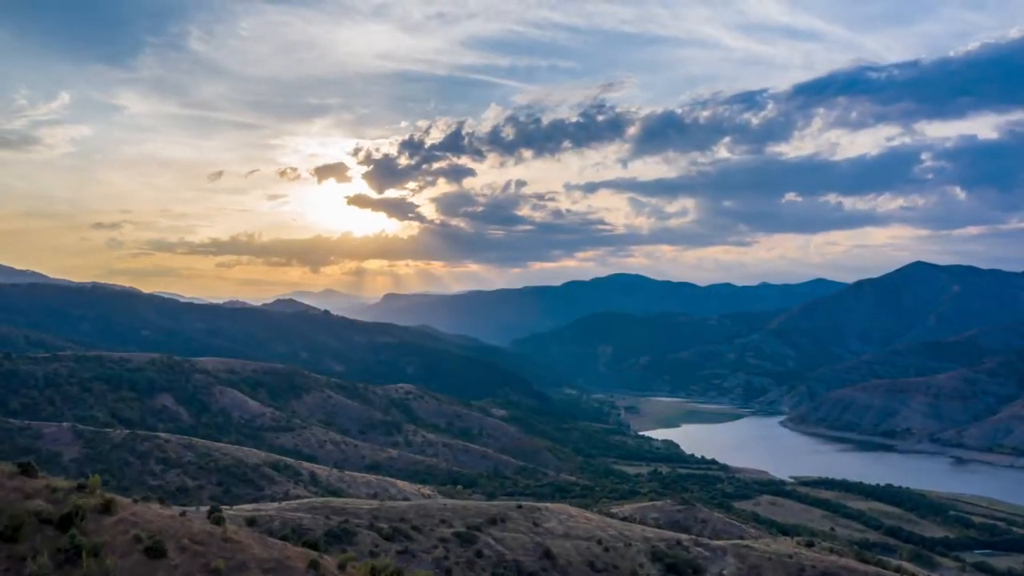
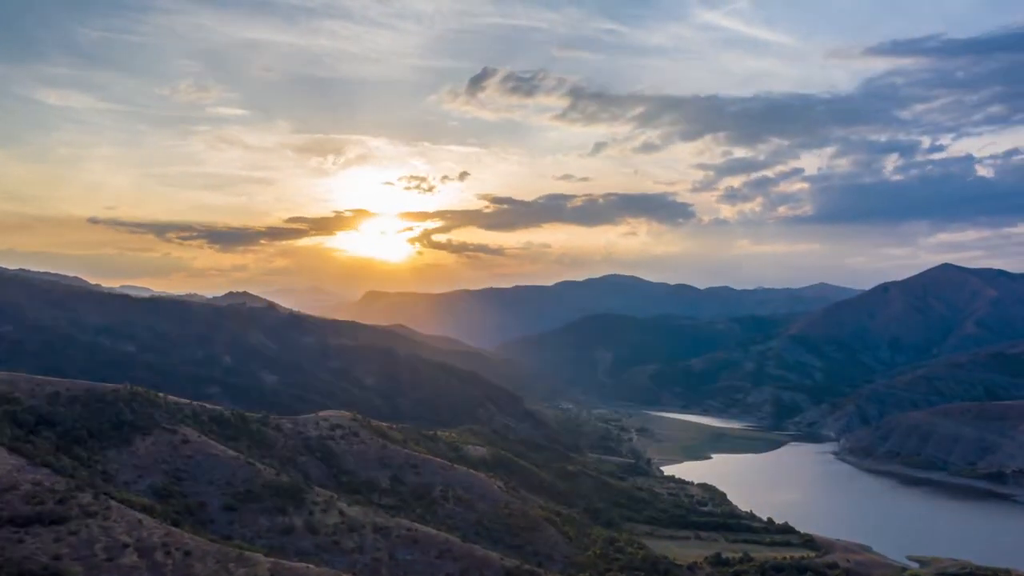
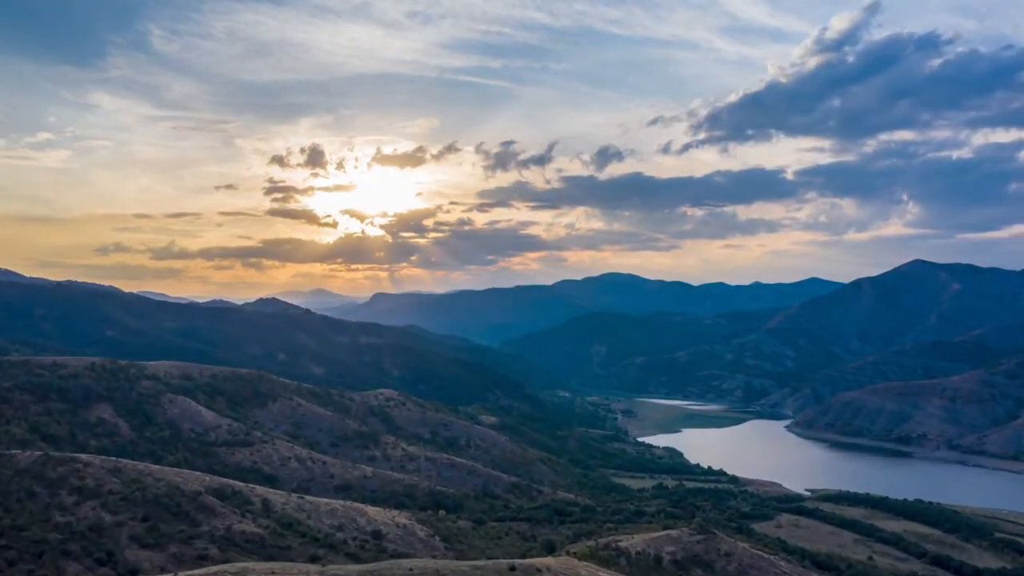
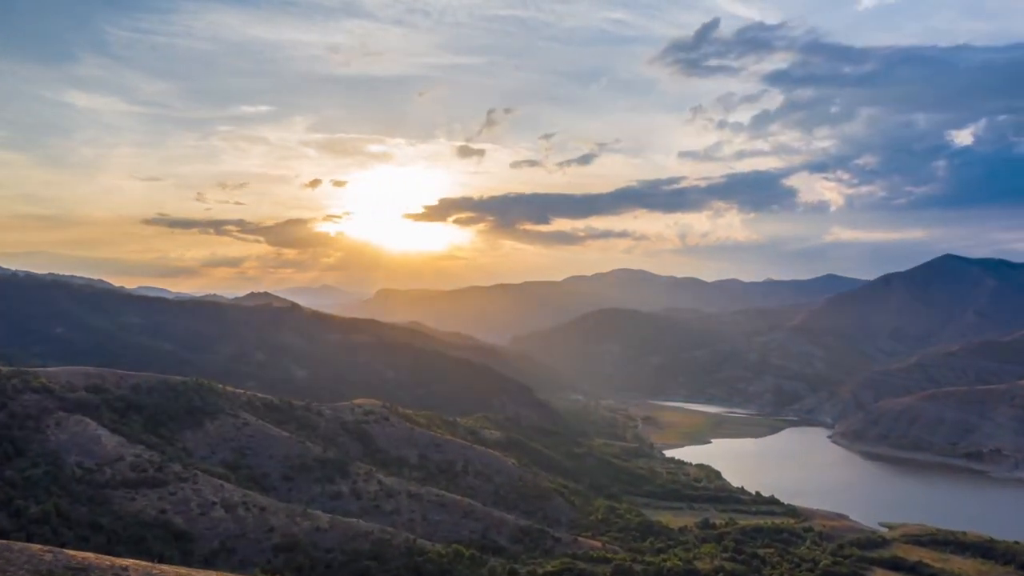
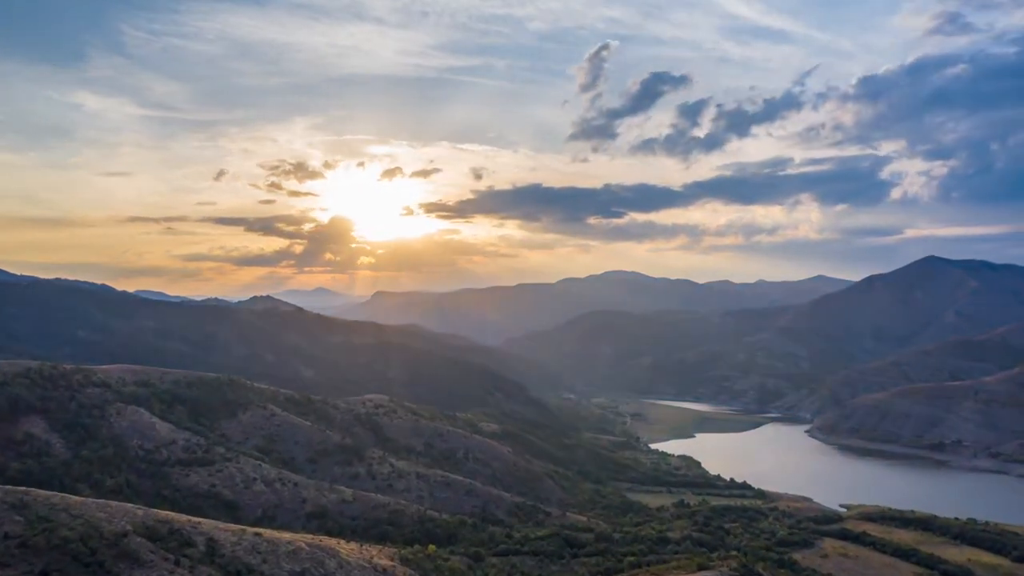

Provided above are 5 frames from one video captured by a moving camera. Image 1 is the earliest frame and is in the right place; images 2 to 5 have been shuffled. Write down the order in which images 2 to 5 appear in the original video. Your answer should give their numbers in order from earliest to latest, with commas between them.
3, 5, 4, 2
